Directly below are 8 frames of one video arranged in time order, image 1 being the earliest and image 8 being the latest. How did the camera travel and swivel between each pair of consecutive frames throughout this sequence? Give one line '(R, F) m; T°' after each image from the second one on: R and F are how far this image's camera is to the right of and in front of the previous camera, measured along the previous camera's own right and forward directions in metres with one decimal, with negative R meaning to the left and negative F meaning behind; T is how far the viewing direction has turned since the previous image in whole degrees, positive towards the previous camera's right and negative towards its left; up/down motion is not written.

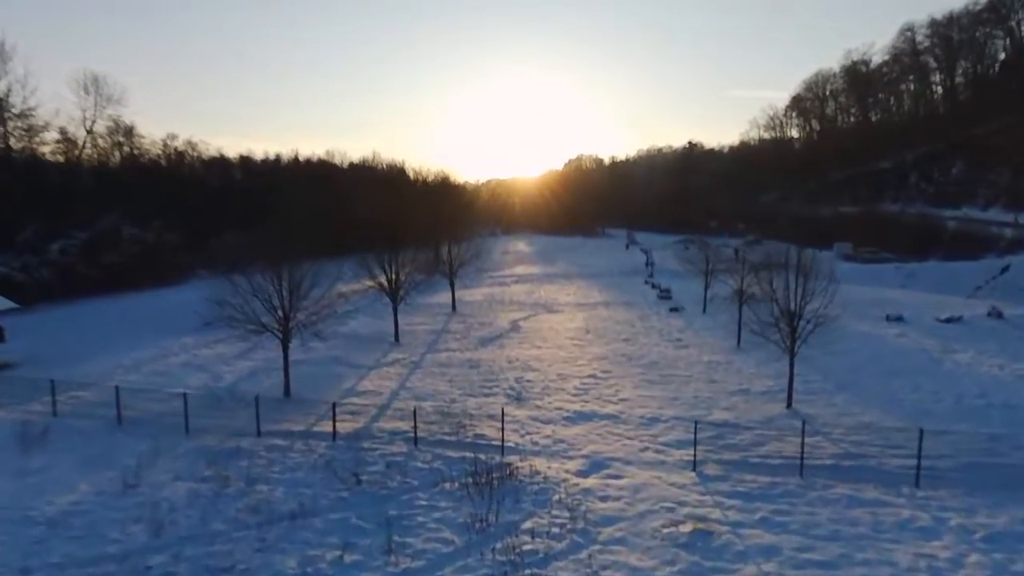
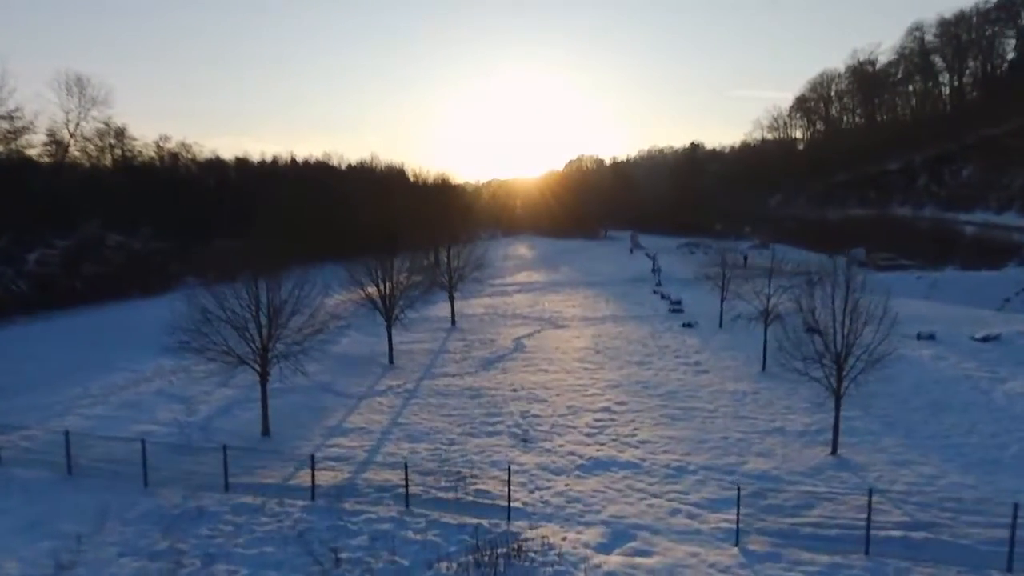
(-0.2, +2.4) m; 0°
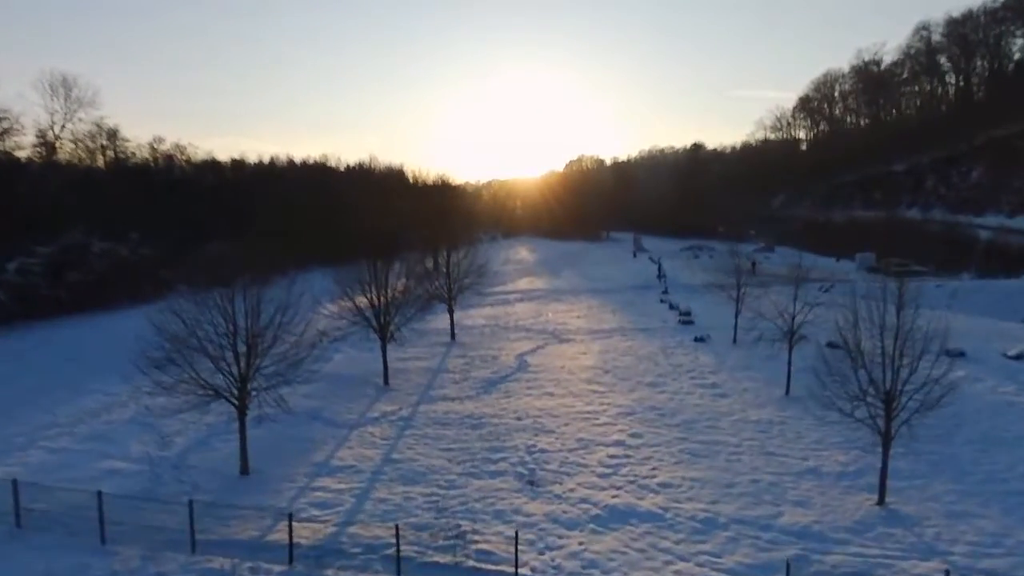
(-0.1, +2.0) m; 0°
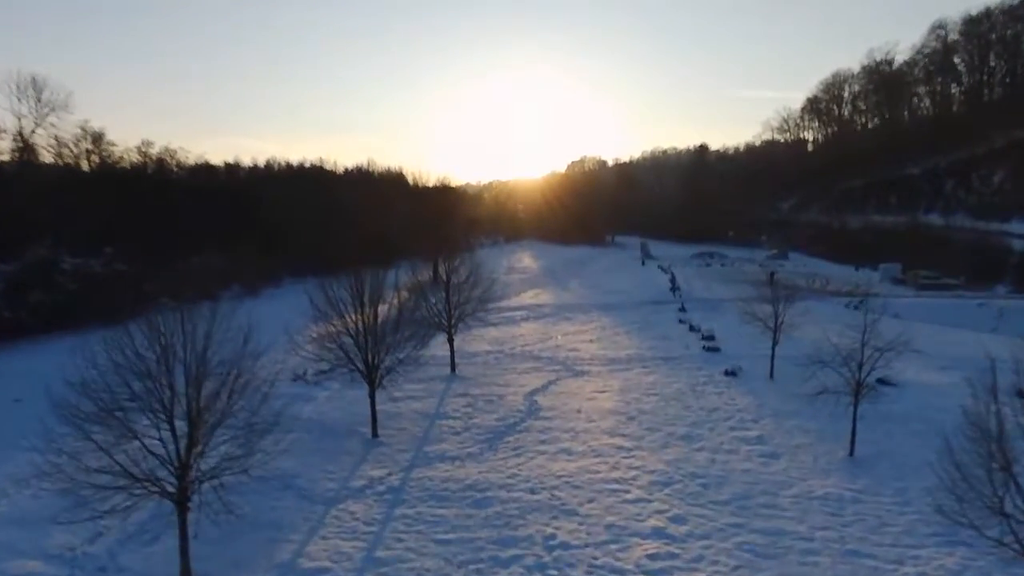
(-0.3, +4.0) m; 0°
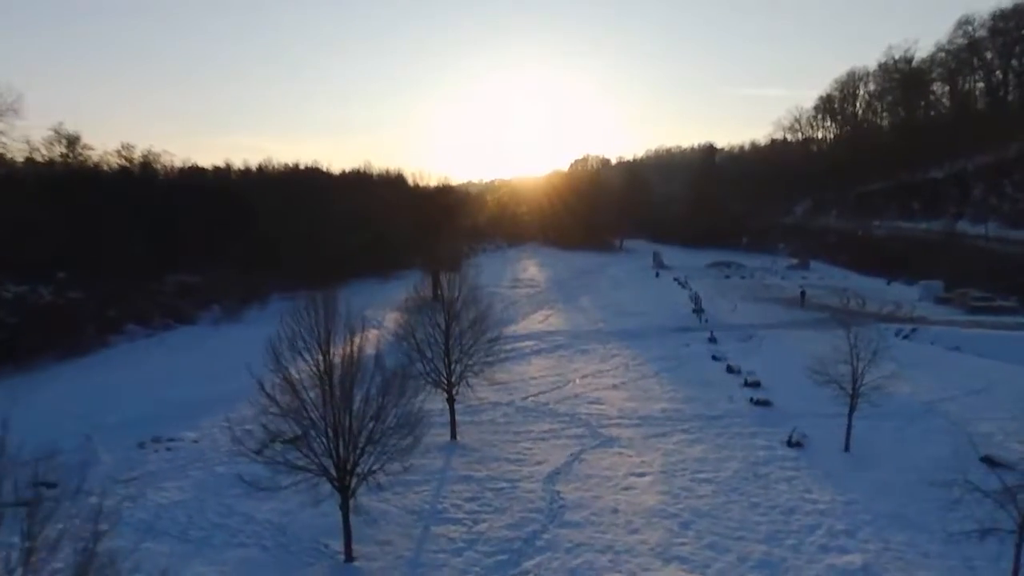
(-0.5, +5.9) m; 0°
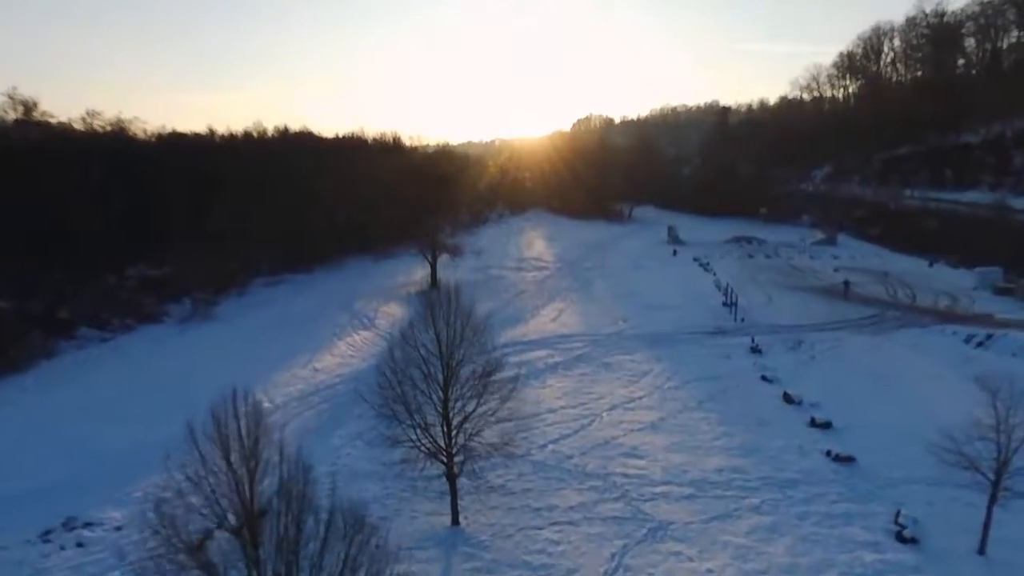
(-0.6, +6.8) m; 0°
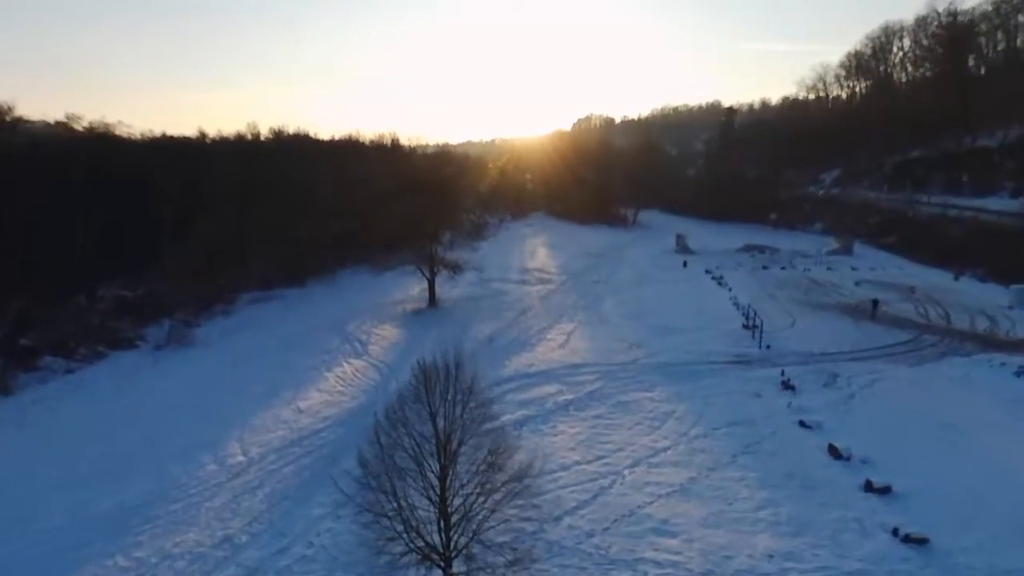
(-0.3, +3.9) m; 0°
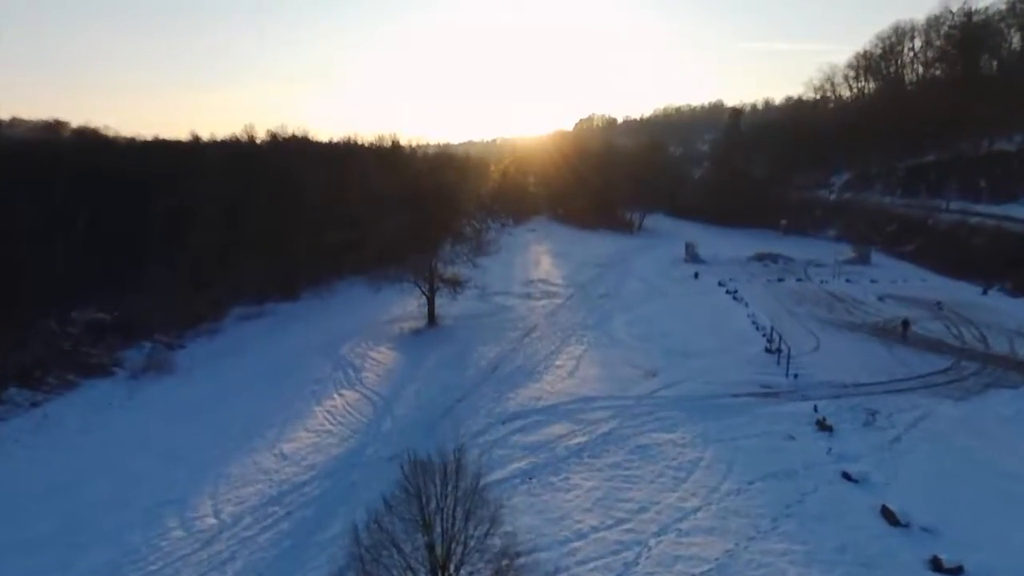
(-0.3, +3.4) m; 0°
